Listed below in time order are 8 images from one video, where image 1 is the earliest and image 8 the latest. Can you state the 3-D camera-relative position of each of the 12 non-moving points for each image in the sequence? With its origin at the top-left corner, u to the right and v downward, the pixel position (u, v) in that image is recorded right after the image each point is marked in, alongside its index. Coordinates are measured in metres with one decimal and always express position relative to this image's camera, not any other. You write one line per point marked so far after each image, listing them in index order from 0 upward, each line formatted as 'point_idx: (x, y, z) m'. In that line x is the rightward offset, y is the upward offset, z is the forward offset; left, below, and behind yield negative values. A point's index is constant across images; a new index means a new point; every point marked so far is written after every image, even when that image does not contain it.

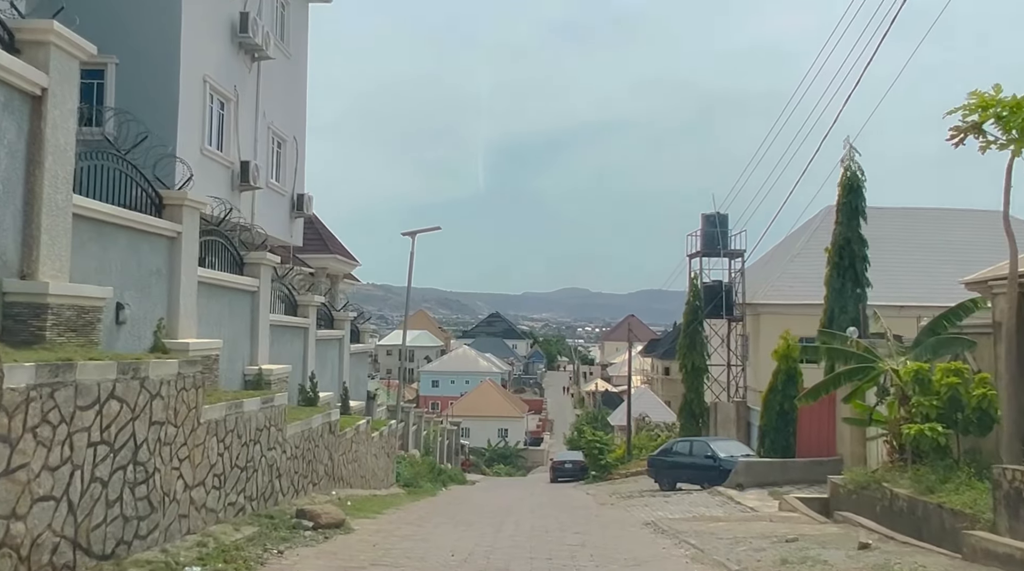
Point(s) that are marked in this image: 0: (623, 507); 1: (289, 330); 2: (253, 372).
0: (+2.2, -4.3, +19.3) m
1: (-4.2, -0.8, +18.4) m
2: (-4.1, -1.3, +15.6) m
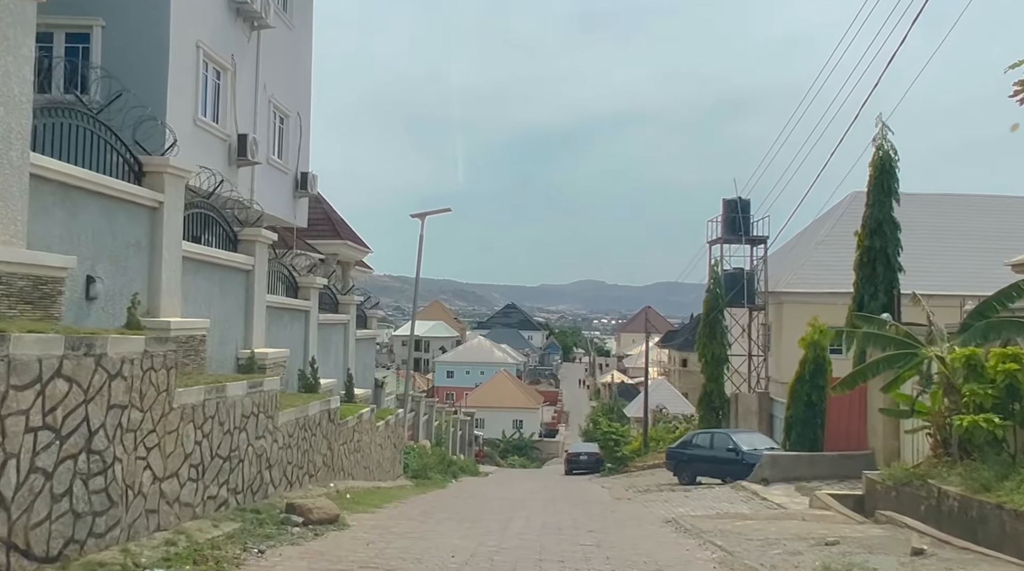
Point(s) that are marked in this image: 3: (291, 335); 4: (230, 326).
0: (+2.4, -4.0, +18.2) m
1: (-3.9, -0.5, +17.4) m
2: (-4.0, -1.0, +14.6) m
3: (-3.9, -0.9, +17.5) m
4: (-4.1, -0.6, +14.3) m
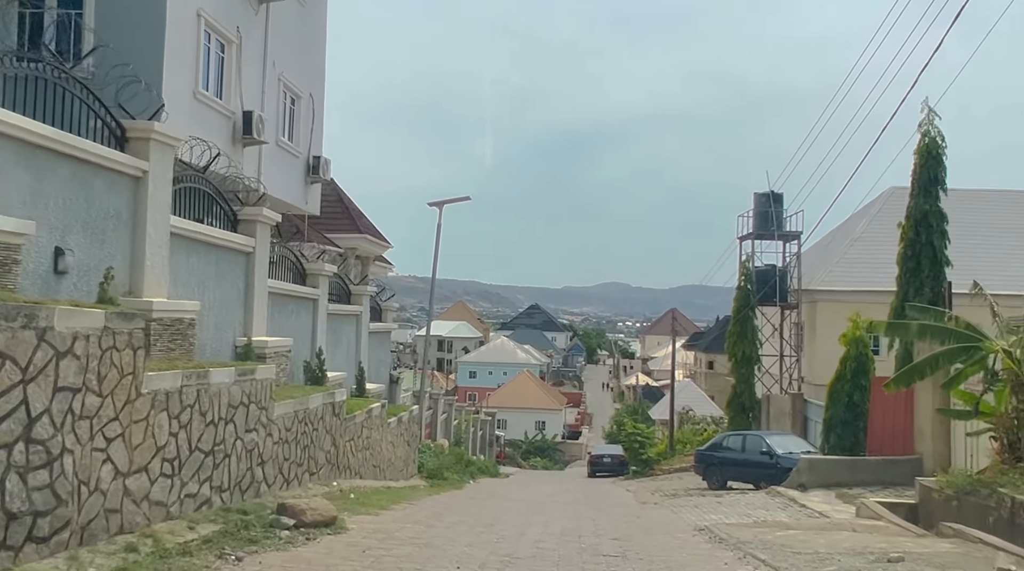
0: (+2.7, -3.8, +17.0) m
1: (-3.6, -0.2, +16.4) m
2: (-3.7, -0.8, +13.6) m
3: (-3.6, -0.6, +16.5) m
4: (-3.8, -0.3, +13.3) m
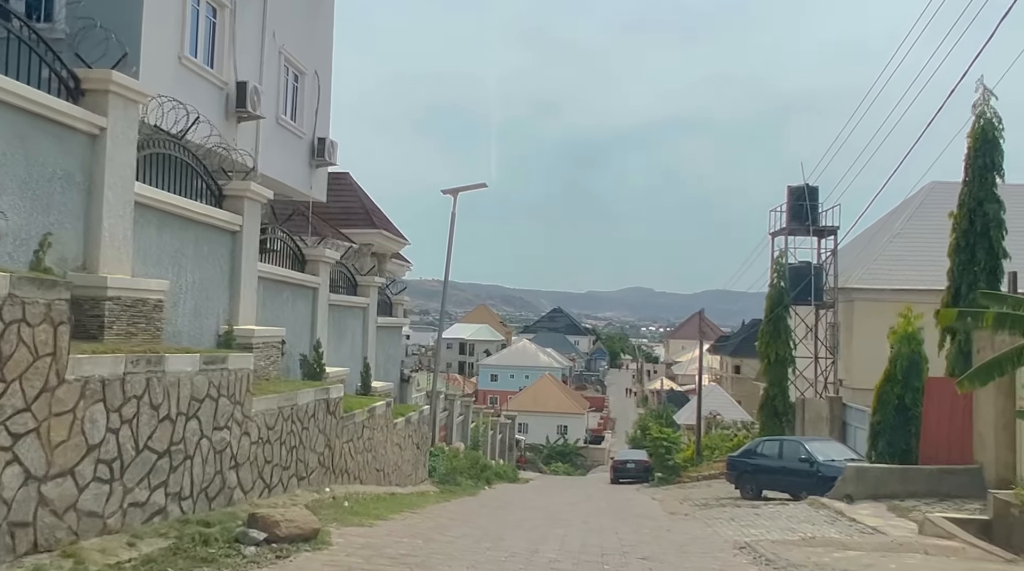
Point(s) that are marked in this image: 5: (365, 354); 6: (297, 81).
0: (+3.0, -3.6, +15.4) m
1: (-3.4, 0.0, +14.9) m
2: (-3.5, -0.6, +12.1) m
3: (-3.3, -0.4, +15.0) m
4: (-3.6, -0.1, +11.8) m
5: (-2.9, -1.3, +19.2) m
6: (-4.2, +4.0, +19.1) m
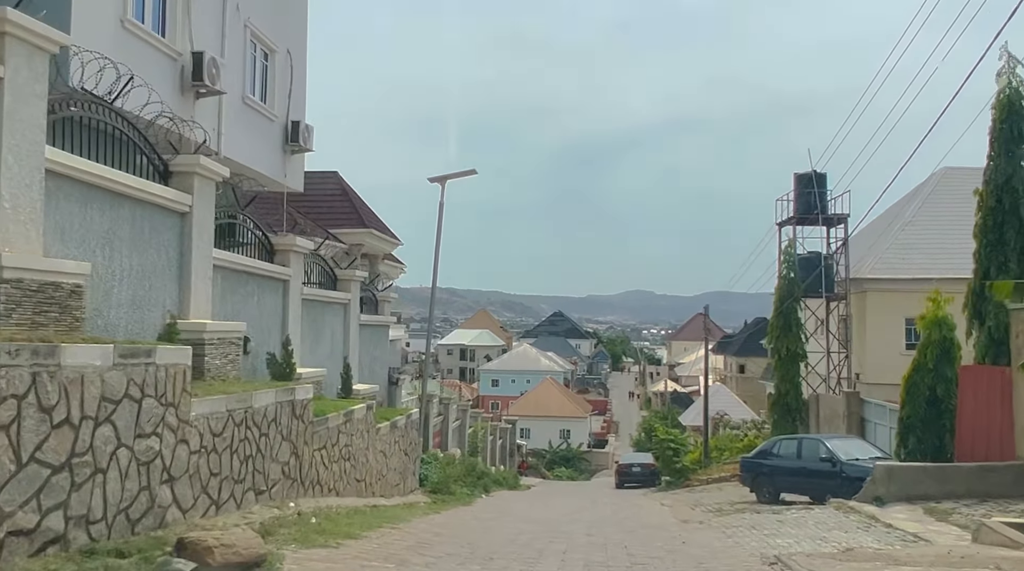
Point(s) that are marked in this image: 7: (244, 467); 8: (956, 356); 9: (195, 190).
0: (+2.9, -3.4, +13.8) m
1: (-3.5, +0.1, +13.4) m
2: (-3.7, -0.4, +10.6) m
3: (-3.4, -0.3, +13.5) m
4: (-3.8, 0.0, +10.3) m
5: (-3.0, -1.2, +17.6) m
6: (-4.4, +4.0, +17.6) m
7: (-2.6, -1.8, +9.6) m
8: (+7.2, -1.1, +16.1) m
9: (-3.6, +1.1, +11.2) m
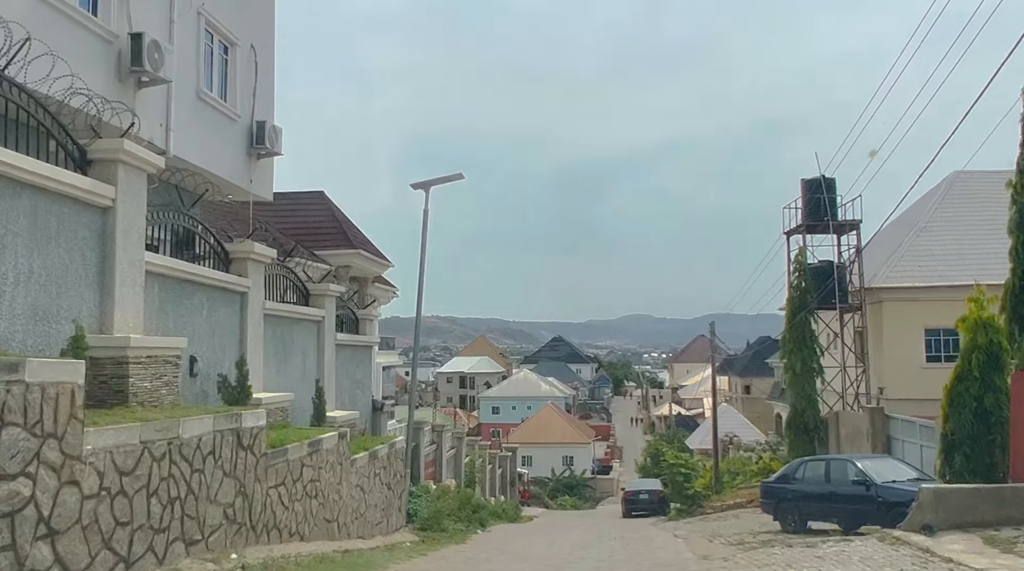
0: (+2.9, -3.4, +12.0) m
1: (-3.6, -0.1, +11.6) m
2: (-3.8, -0.5, +8.8) m
3: (-3.6, -0.5, +11.7) m
4: (-3.9, 0.0, +8.5) m
5: (-3.1, -1.5, +15.8) m
6: (-4.6, +3.8, +15.9) m
7: (-2.7, -1.8, +7.7) m
8: (+7.1, -1.1, +14.2) m
9: (-3.8, +1.0, +9.4) m
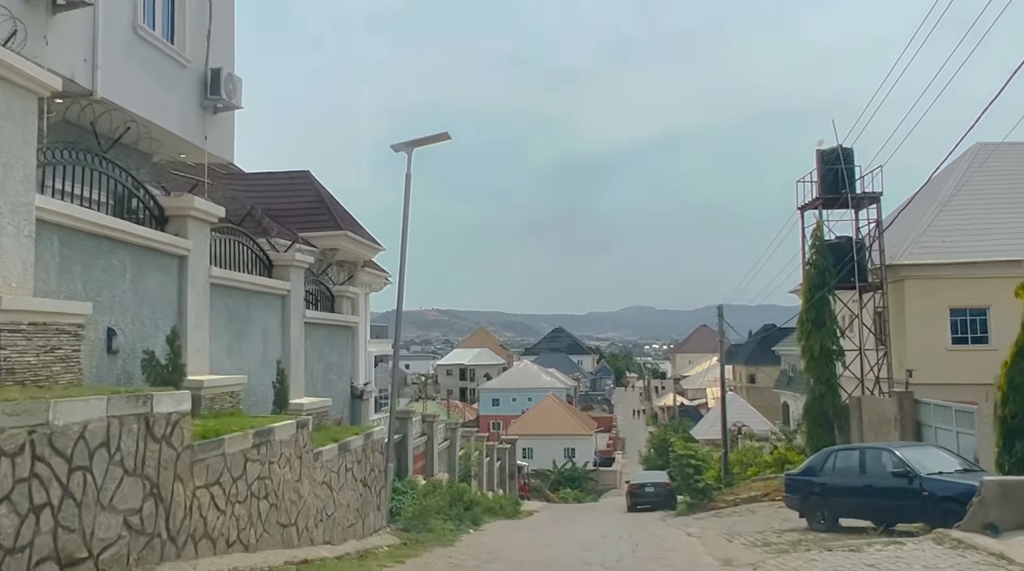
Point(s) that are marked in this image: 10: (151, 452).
0: (+2.8, -2.9, +10.0) m
1: (-3.7, +0.3, +9.6) m
2: (-3.9, -0.1, +6.8) m
3: (-3.7, -0.1, +9.7) m
4: (-4.0, +0.3, +6.6) m
5: (-3.2, -1.0, +13.8) m
6: (-4.8, +4.2, +13.9) m
7: (-2.8, -1.4, +5.8) m
8: (+7.0, -0.6, +12.3) m
9: (-3.9, +1.4, +7.4) m
10: (-2.7, -1.2, +7.3) m
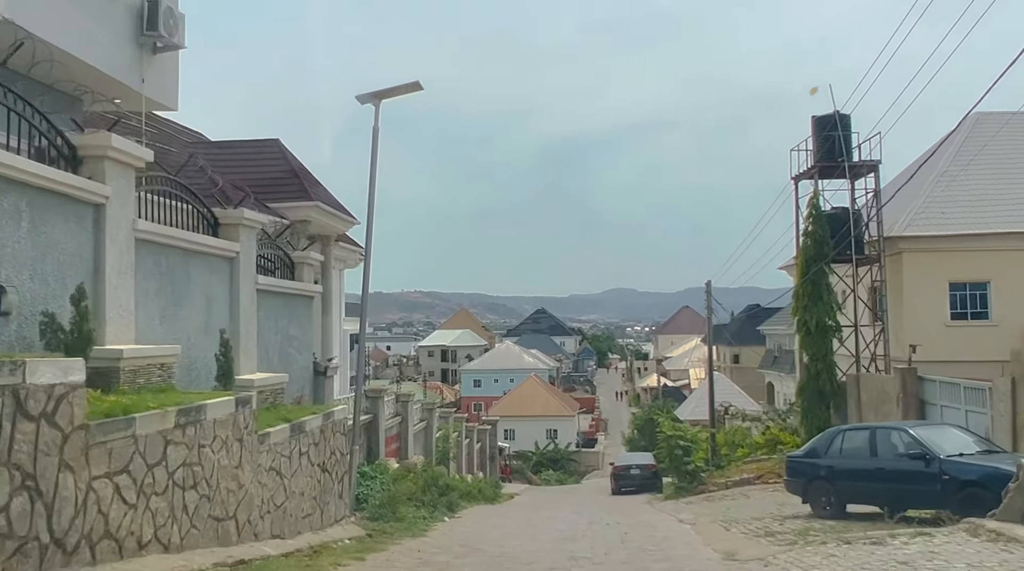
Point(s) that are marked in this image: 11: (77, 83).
0: (+2.5, -2.5, +8.6) m
1: (-4.0, +0.8, +8.1) m
2: (-4.1, +0.2, +5.3) m
3: (-3.9, +0.4, +8.2) m
4: (-4.2, +0.7, +5.0) m
5: (-3.5, -0.6, +12.3) m
6: (-5.1, +4.7, +12.3) m
7: (-2.9, -1.1, +4.2) m
8: (+6.7, -0.1, +10.9) m
9: (-4.1, +1.7, +5.9) m
10: (-2.9, -0.9, +5.8) m
11: (-5.4, +2.5, +12.1) m
